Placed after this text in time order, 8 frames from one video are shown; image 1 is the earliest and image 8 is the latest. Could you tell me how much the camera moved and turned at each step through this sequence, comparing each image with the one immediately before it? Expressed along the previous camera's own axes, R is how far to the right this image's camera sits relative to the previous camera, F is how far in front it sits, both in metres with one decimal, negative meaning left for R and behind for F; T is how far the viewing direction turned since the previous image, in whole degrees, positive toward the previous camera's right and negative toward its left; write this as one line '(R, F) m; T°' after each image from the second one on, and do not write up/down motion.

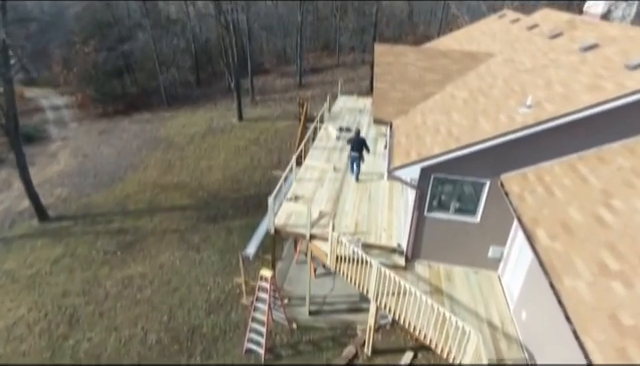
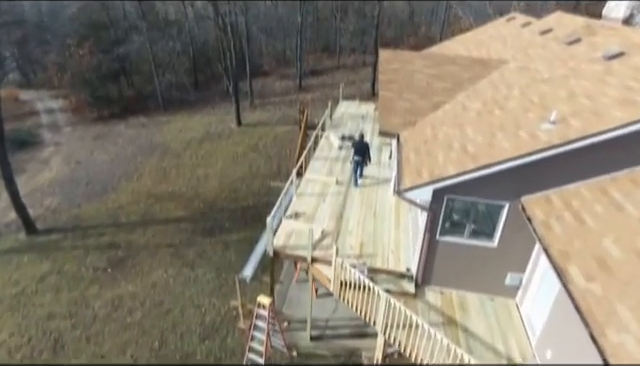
(0.0, +0.8) m; 0°
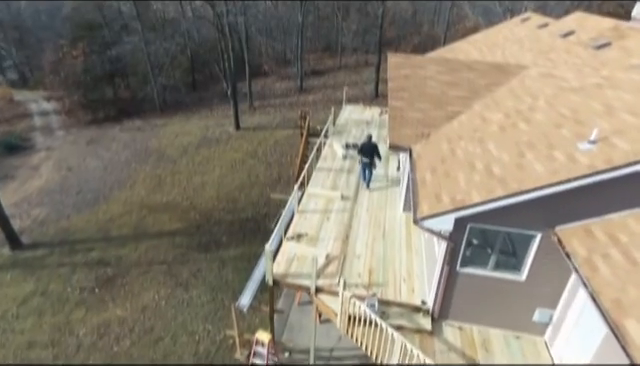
(-0.1, +1.0) m; 0°
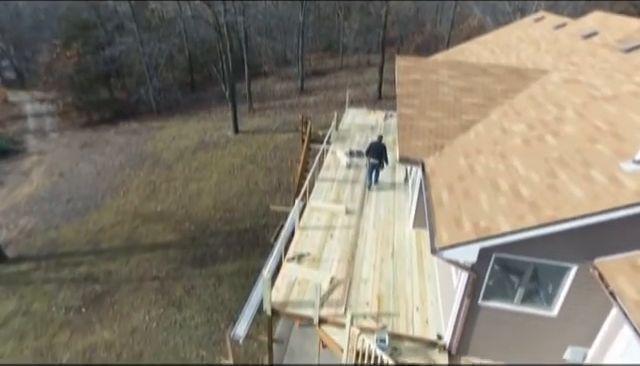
(0.0, +0.9) m; 0°
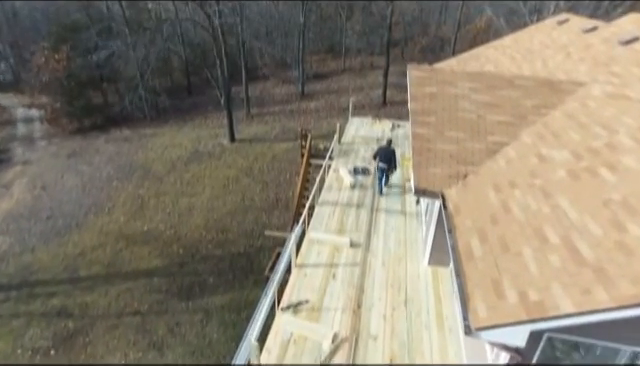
(0.0, +1.5) m; 0°
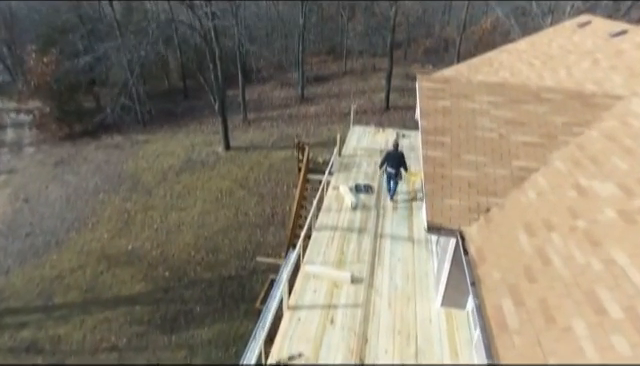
(+0.1, +1.3) m; 0°
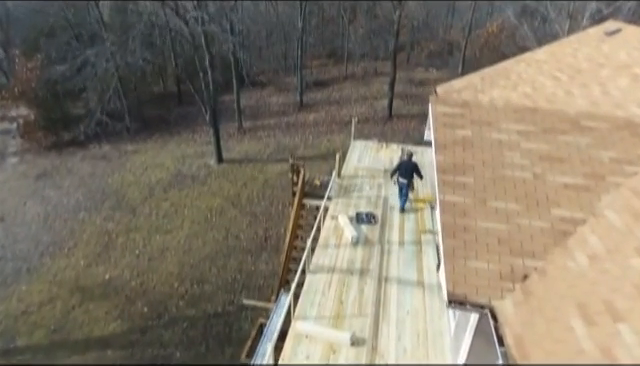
(+0.1, +1.4) m; 0°
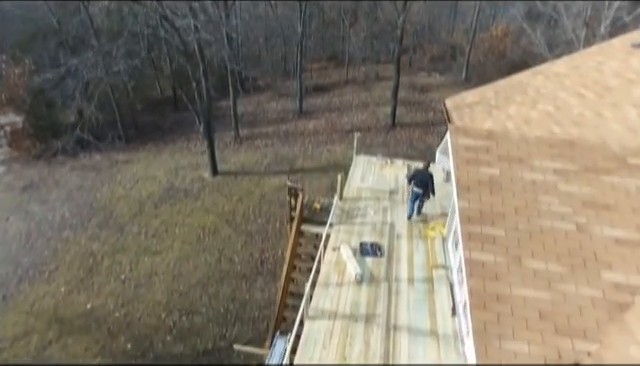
(0.0, +1.1) m; 0°
